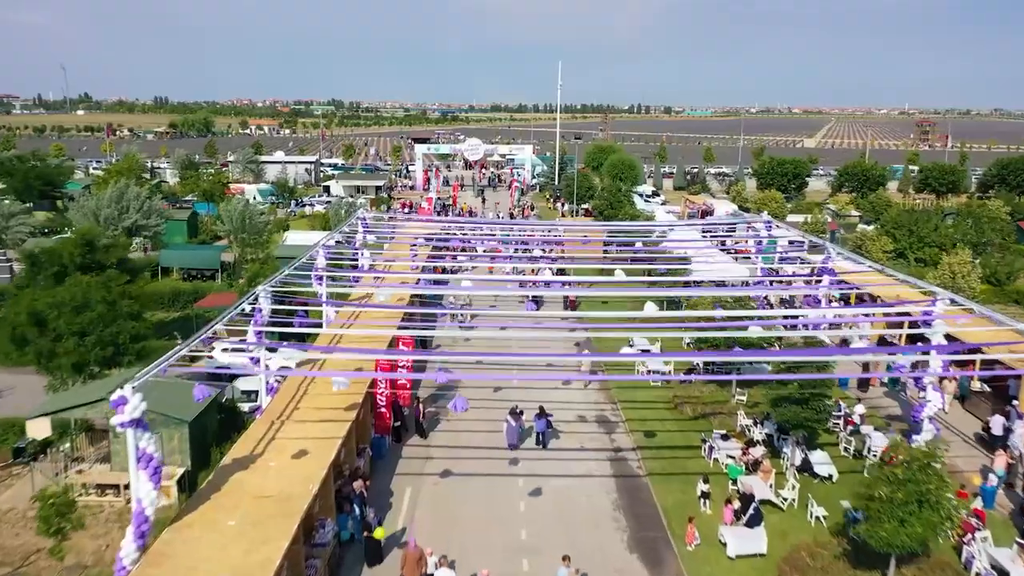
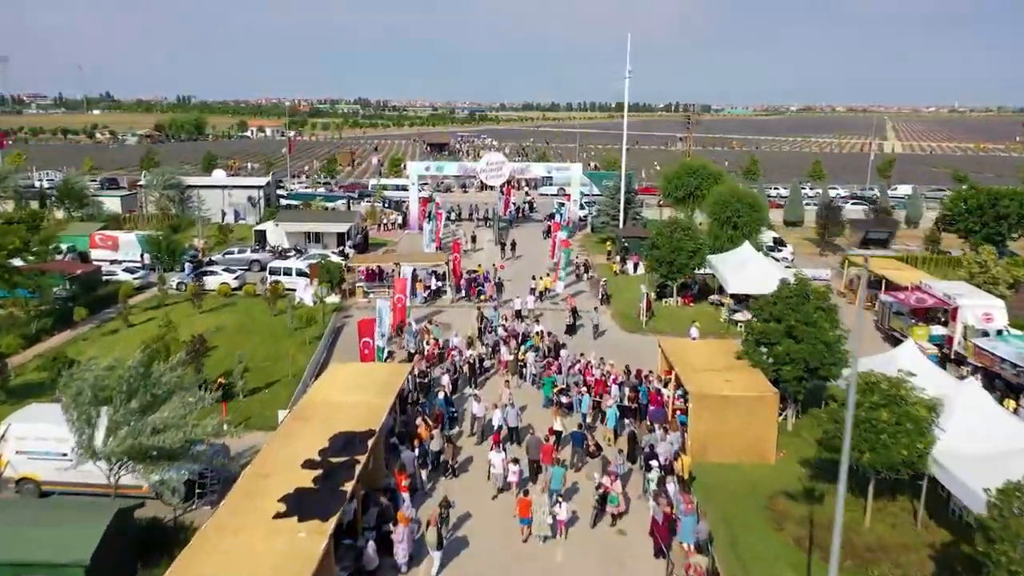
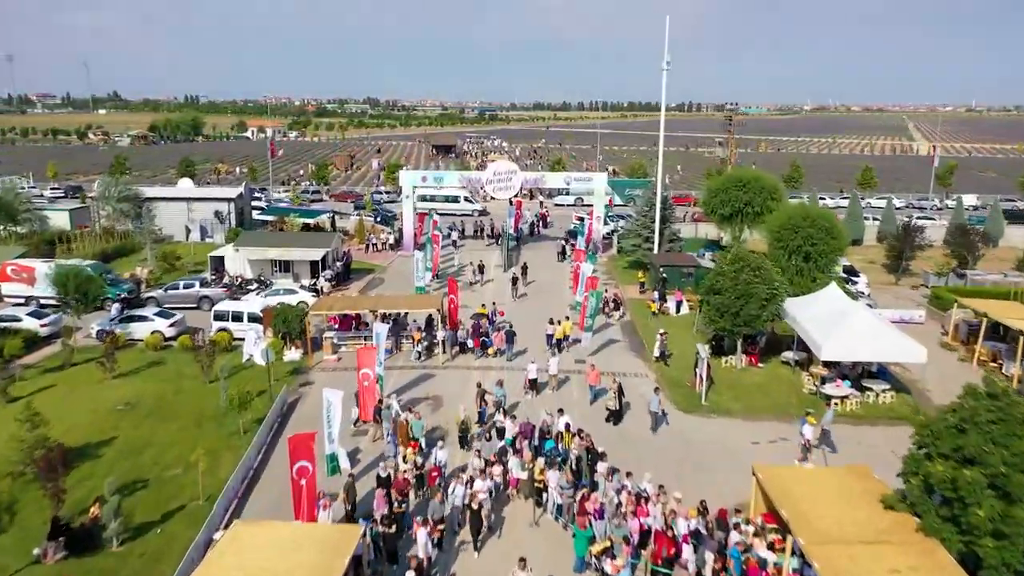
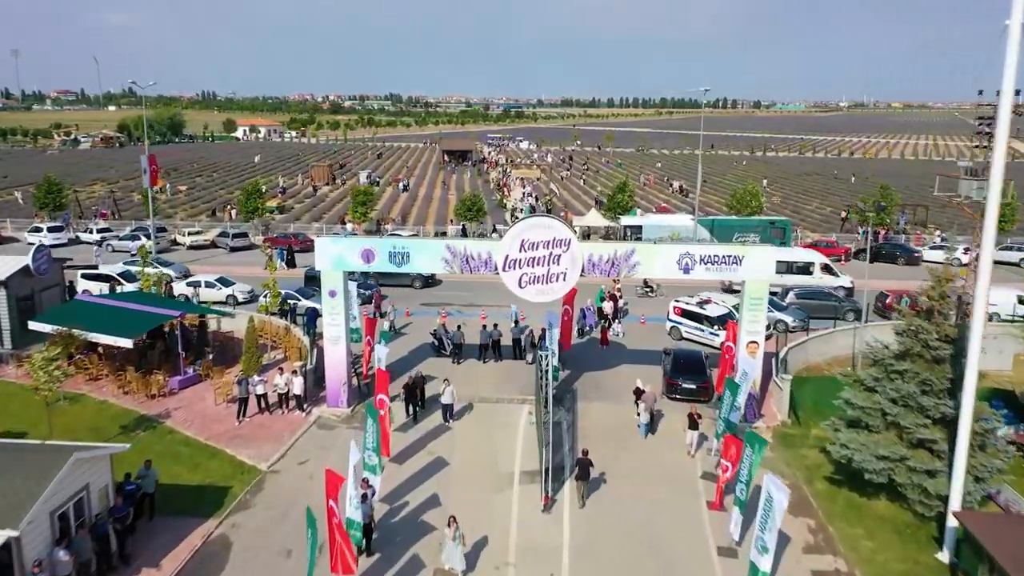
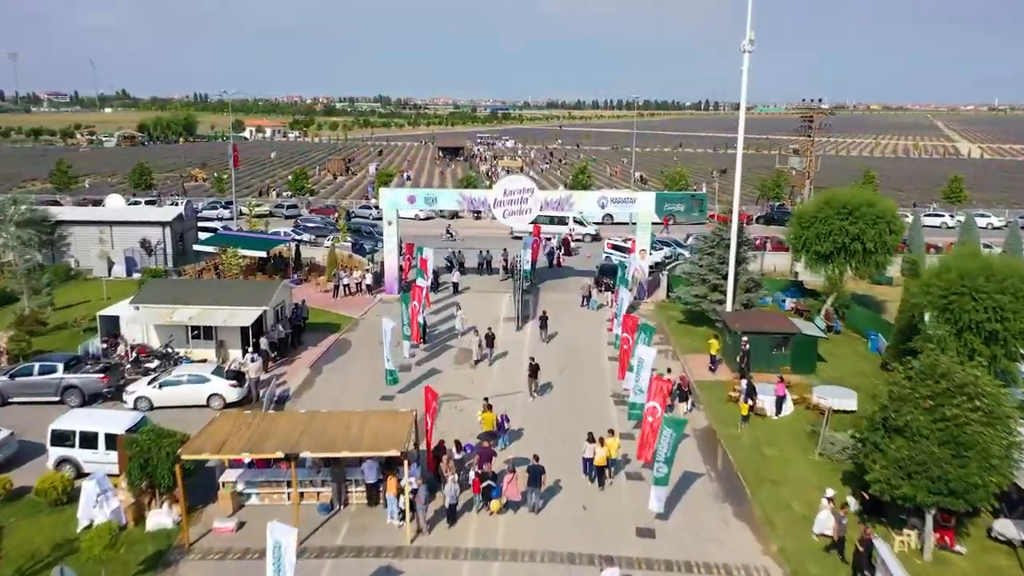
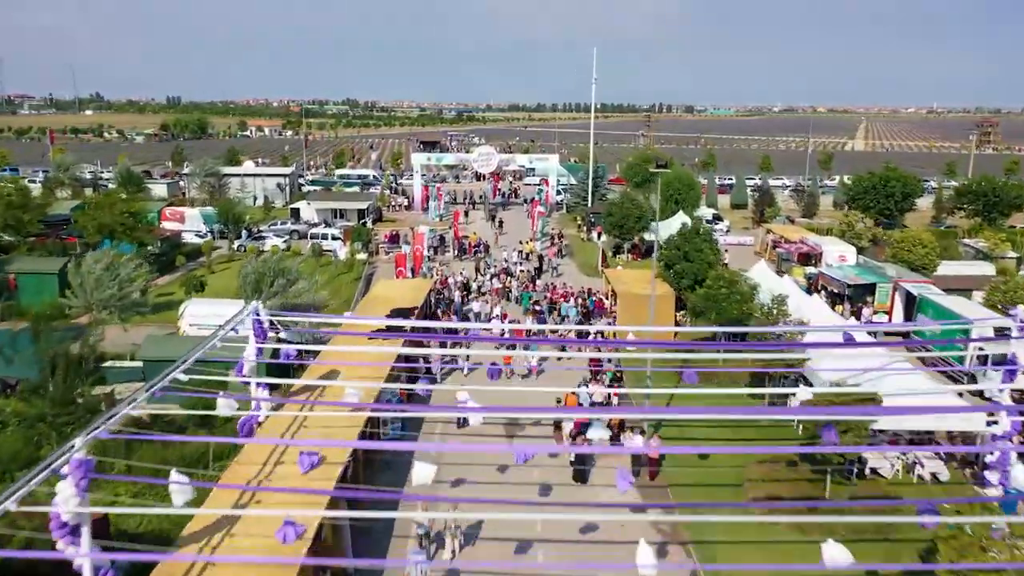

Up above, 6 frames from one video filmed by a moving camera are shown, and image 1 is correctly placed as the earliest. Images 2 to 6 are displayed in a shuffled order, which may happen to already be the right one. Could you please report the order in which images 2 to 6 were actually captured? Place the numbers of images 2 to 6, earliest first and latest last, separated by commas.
6, 2, 3, 5, 4
